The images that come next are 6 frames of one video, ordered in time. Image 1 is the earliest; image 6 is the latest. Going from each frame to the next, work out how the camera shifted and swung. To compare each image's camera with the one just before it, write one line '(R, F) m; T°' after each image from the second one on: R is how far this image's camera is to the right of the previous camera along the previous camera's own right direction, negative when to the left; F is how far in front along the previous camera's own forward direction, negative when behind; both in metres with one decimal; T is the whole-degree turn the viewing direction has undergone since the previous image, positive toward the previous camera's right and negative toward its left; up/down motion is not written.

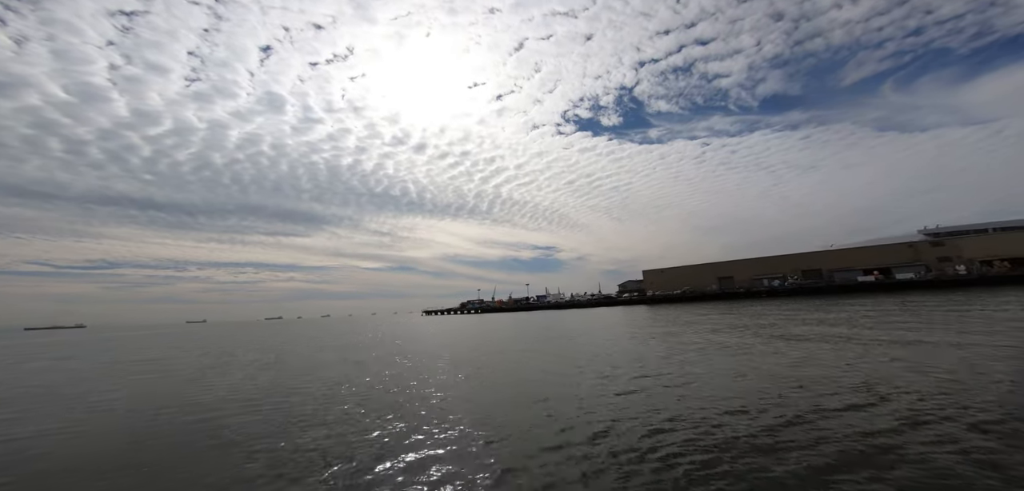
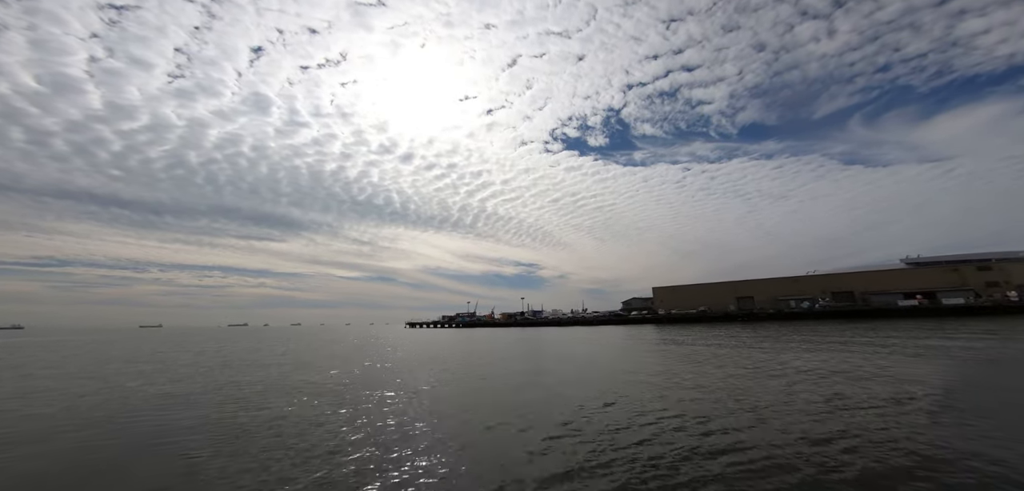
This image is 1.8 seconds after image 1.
(-1.6, +2.2) m; +3°
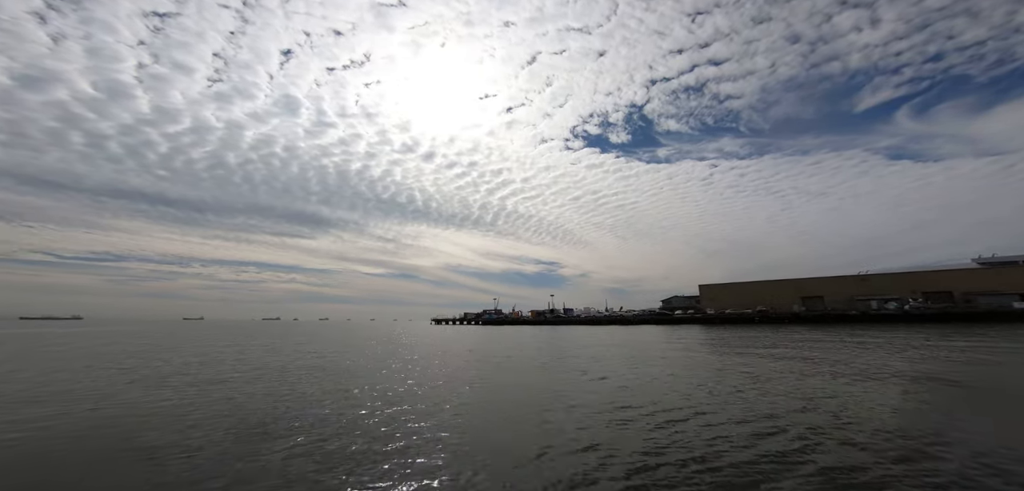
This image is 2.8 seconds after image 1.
(-2.2, +0.8) m; -3°
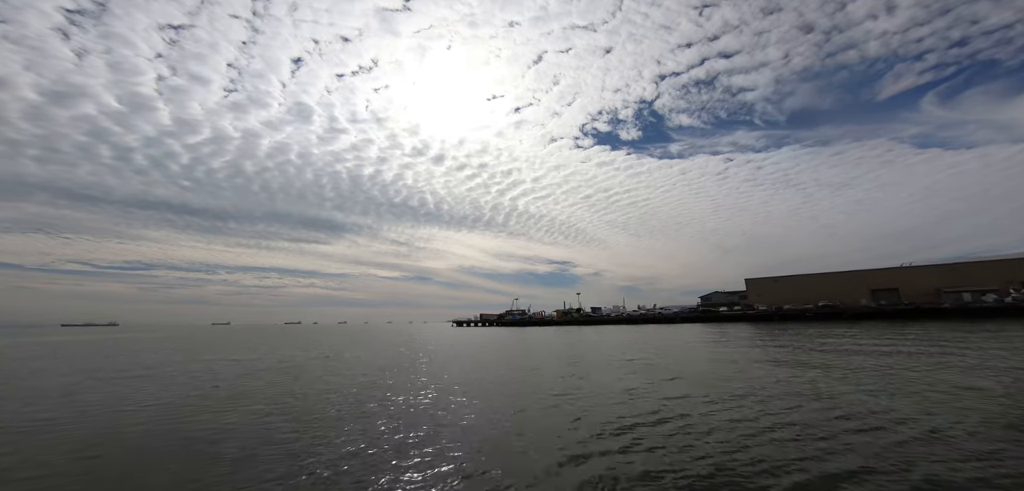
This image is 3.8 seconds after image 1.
(-2.7, +0.8) m; -2°
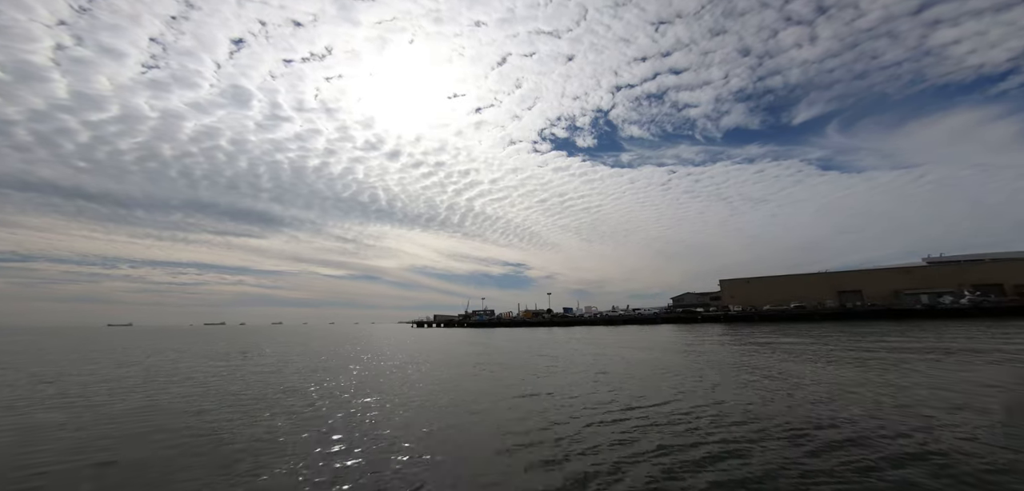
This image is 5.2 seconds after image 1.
(-1.7, +1.7) m; +7°
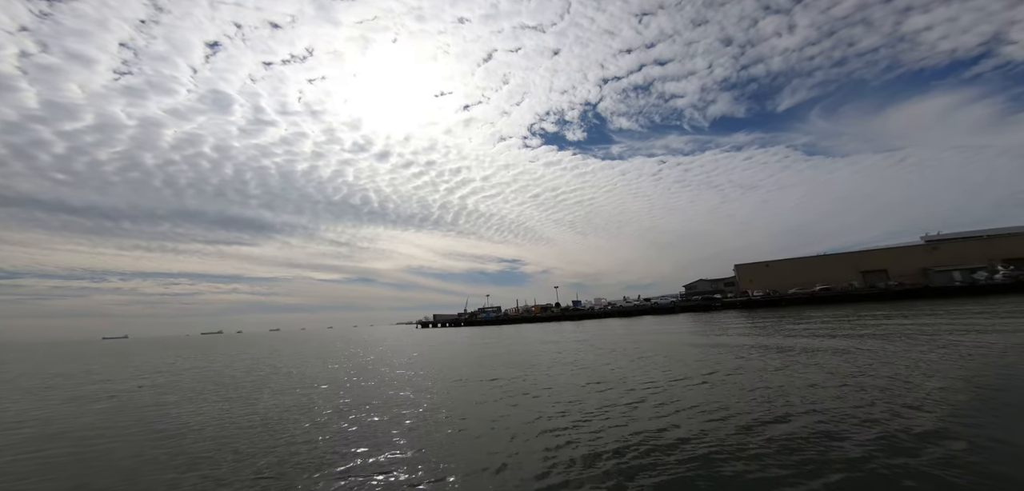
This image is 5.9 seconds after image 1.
(-1.7, +0.7) m; +1°
